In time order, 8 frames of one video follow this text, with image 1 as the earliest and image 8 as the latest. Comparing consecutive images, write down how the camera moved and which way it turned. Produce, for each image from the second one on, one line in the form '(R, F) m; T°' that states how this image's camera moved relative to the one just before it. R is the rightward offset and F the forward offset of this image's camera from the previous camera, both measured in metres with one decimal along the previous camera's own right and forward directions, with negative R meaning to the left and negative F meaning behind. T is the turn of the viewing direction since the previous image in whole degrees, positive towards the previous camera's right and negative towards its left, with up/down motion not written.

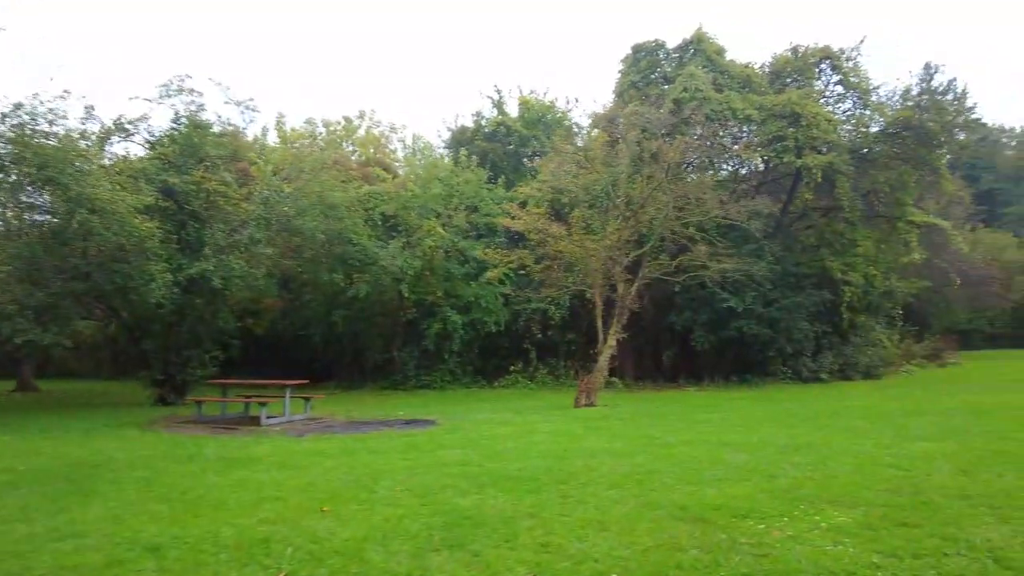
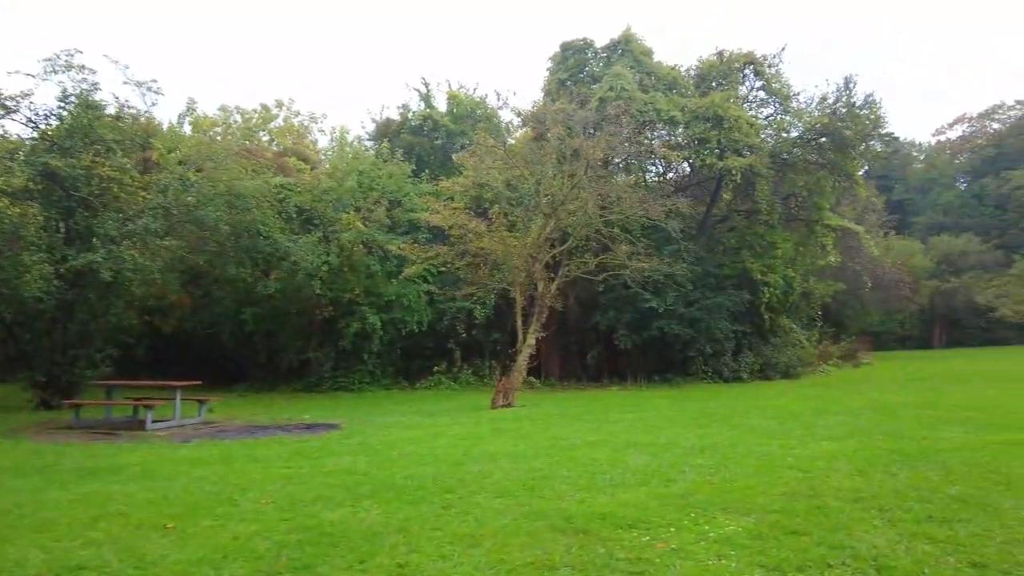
(+0.6, +0.5) m; +5°
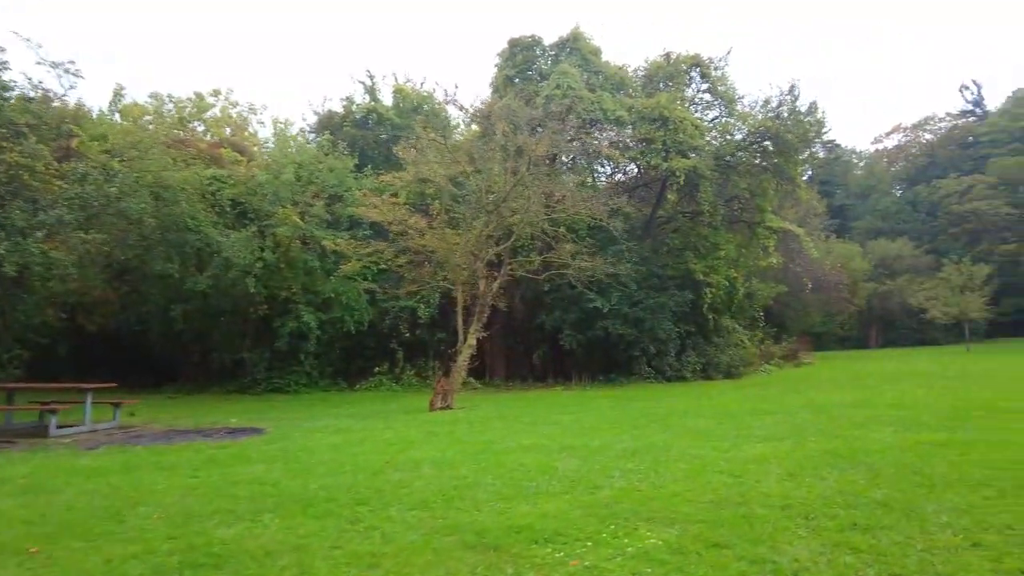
(+0.3, +0.4) m; +4°
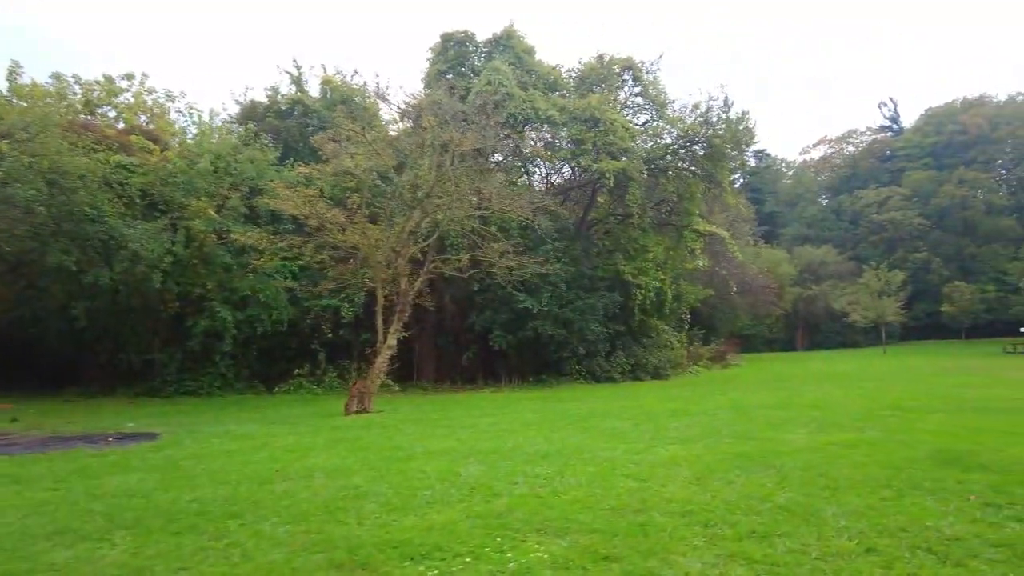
(+0.4, +0.4) m; +5°
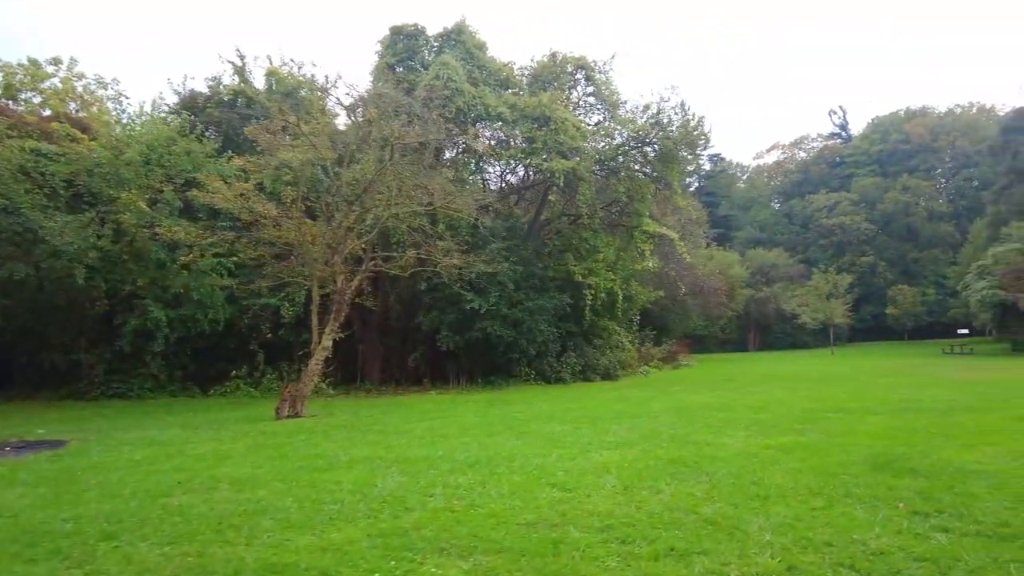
(+0.4, +0.4) m; +3°
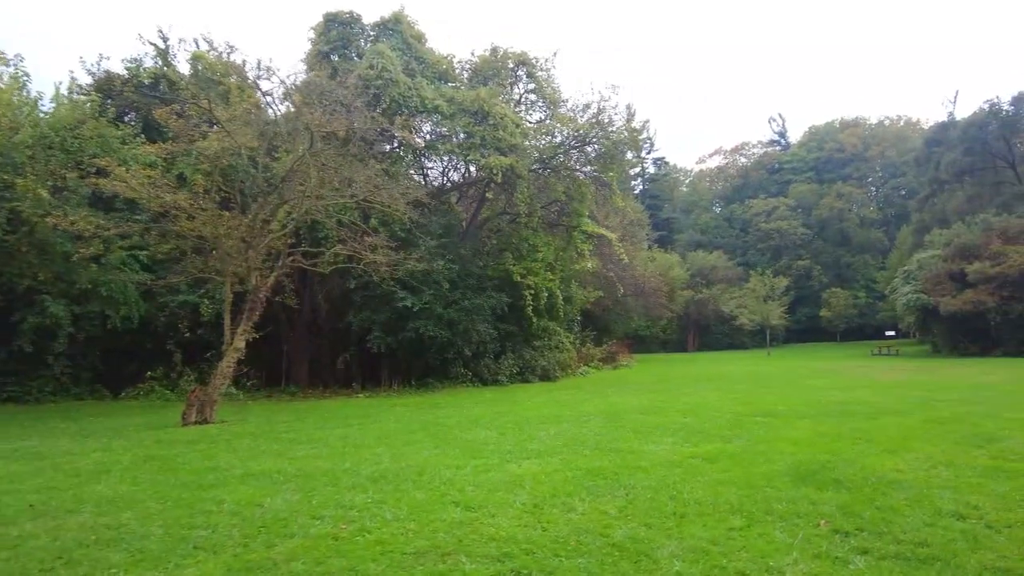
(+0.4, +0.6) m; +5°
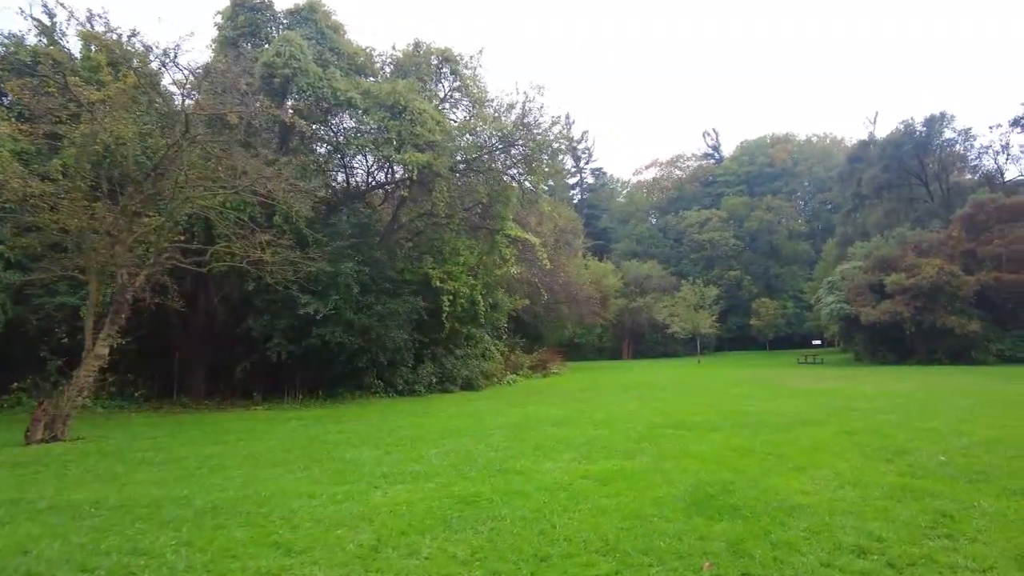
(+0.8, +1.0) m; +5°
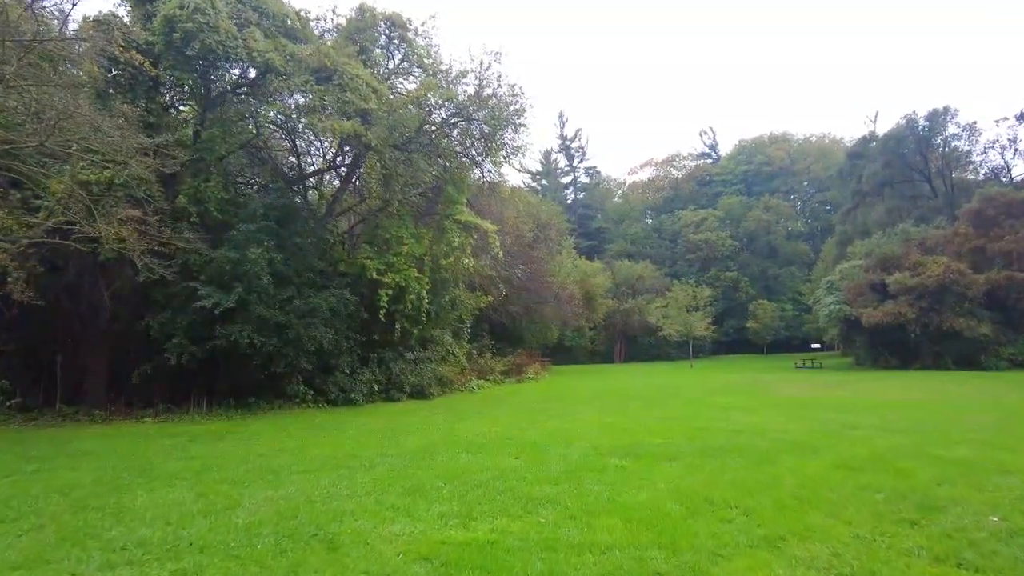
(+1.5, +2.9) m; 0°
